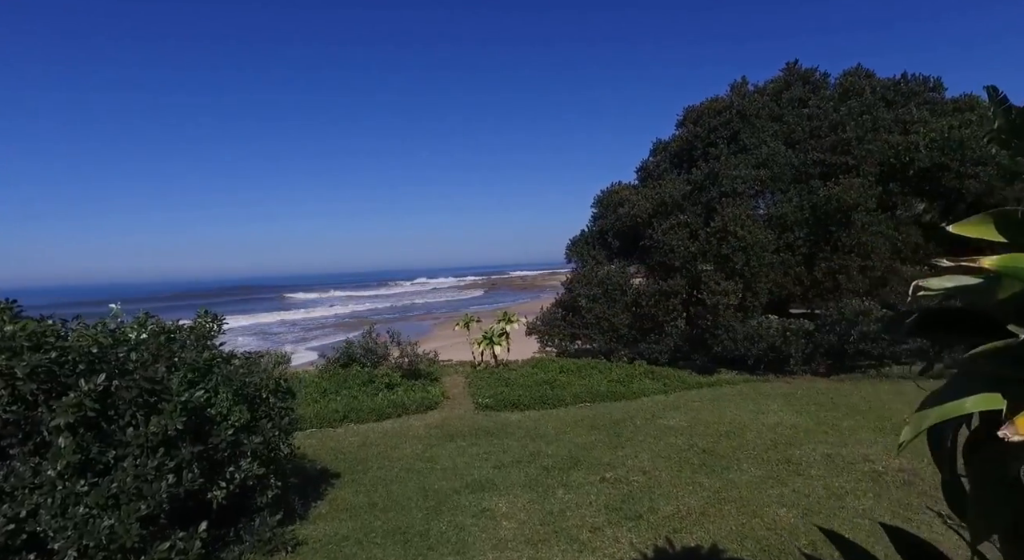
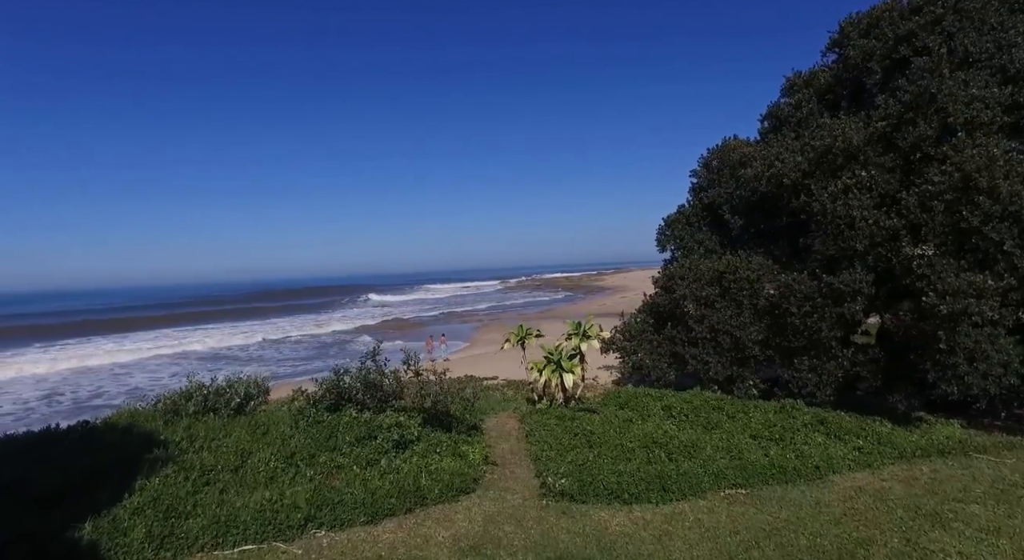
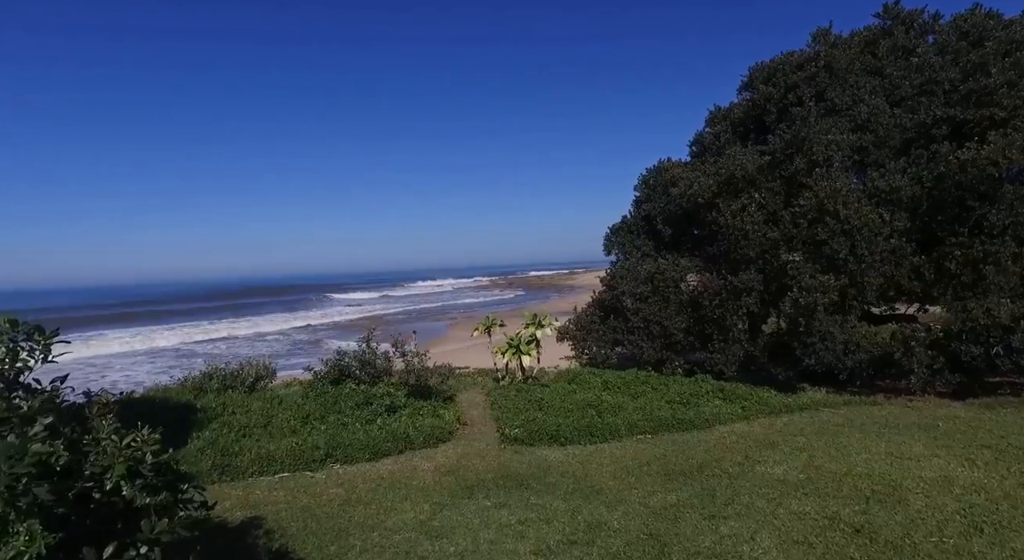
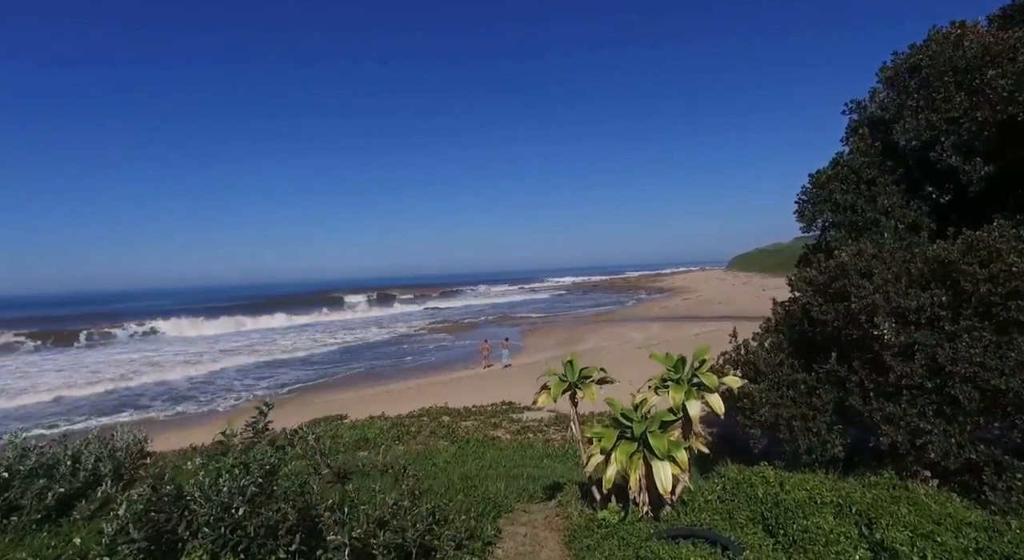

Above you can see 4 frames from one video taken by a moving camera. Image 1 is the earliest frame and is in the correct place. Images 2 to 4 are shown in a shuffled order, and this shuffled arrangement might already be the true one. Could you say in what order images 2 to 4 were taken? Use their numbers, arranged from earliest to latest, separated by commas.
3, 2, 4
